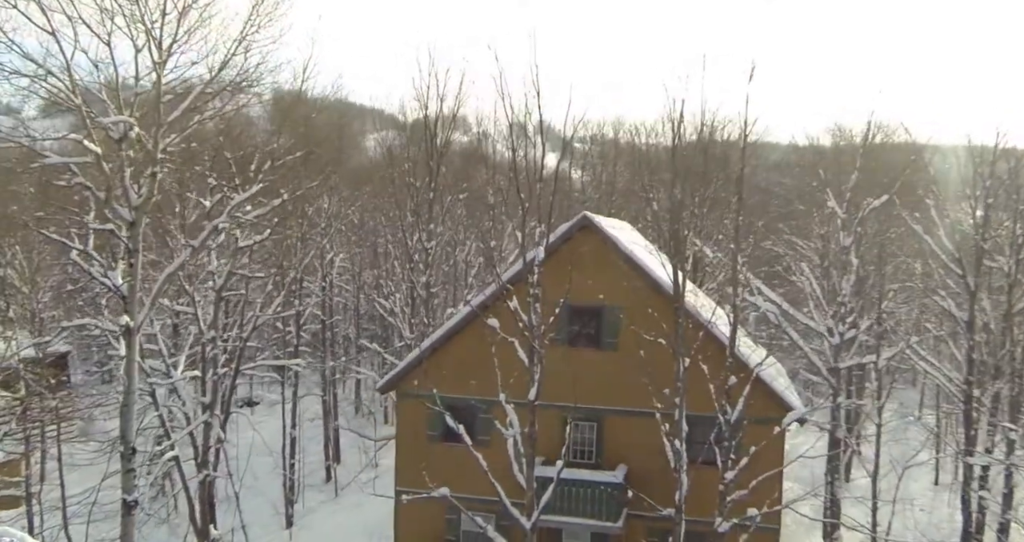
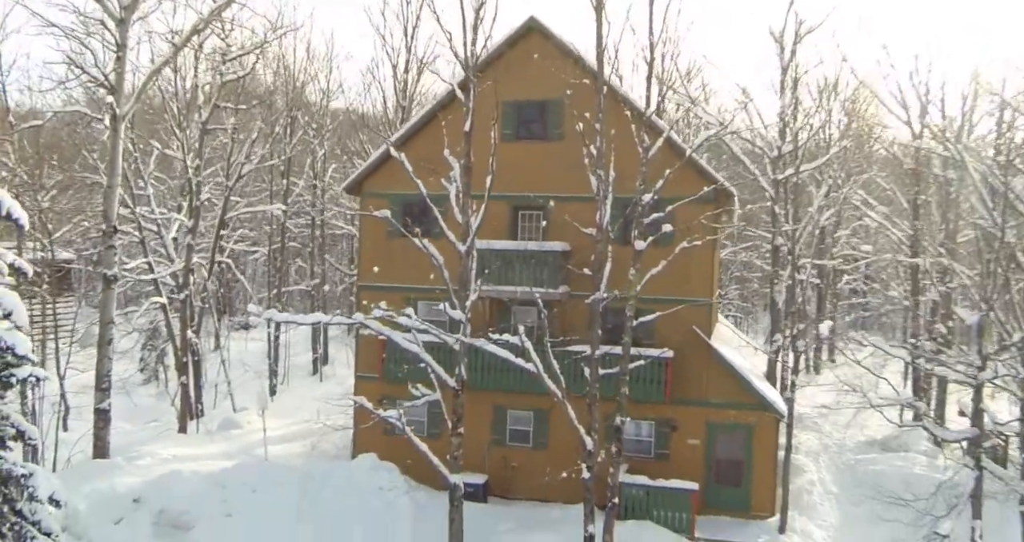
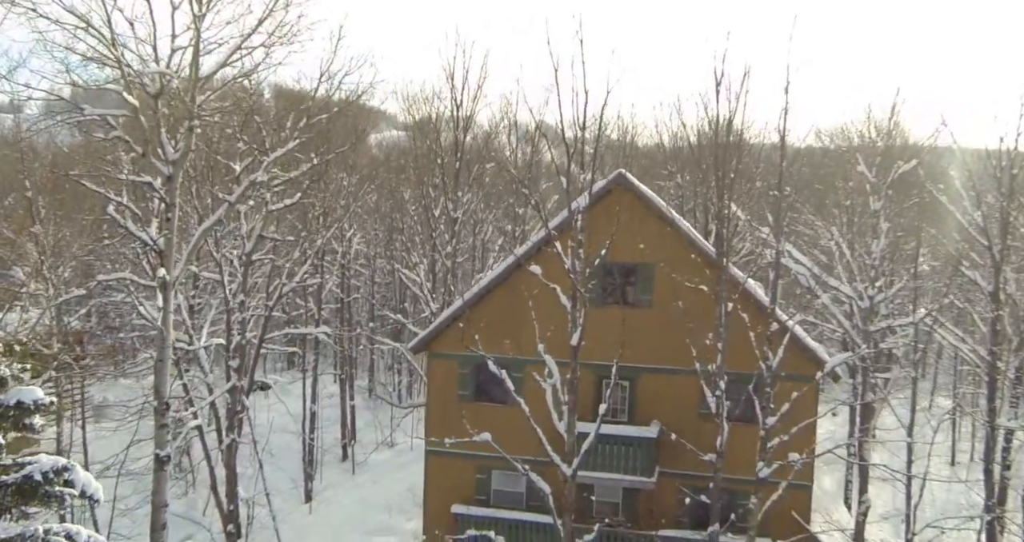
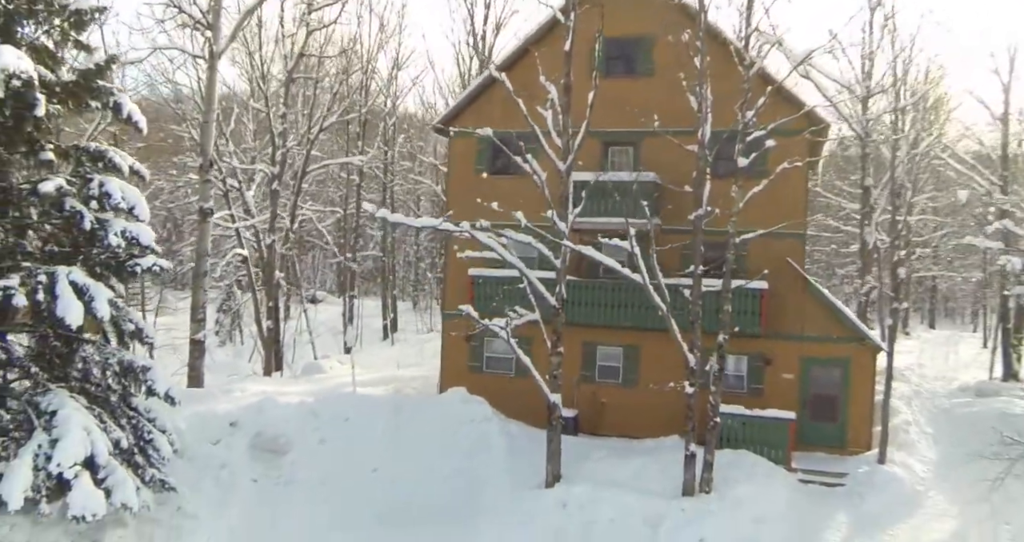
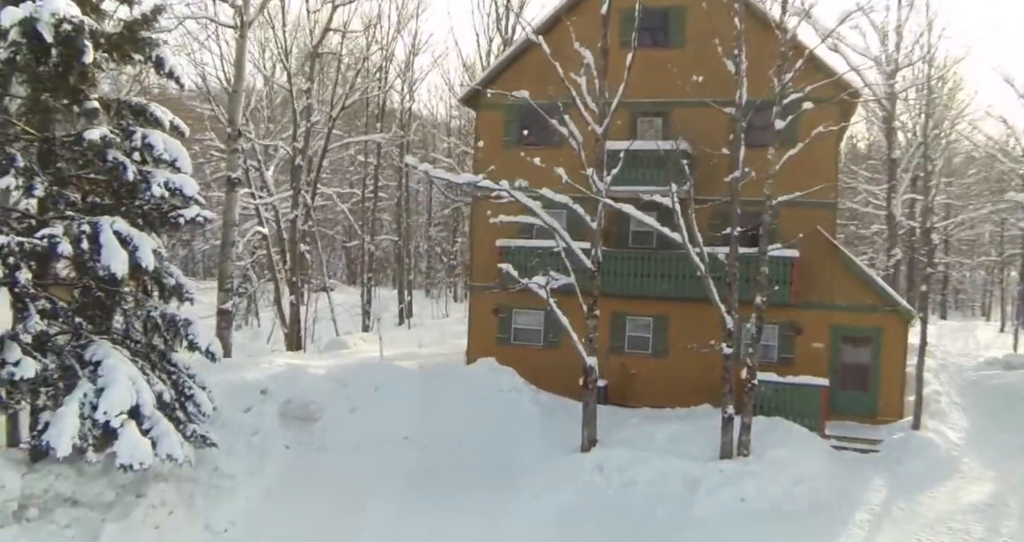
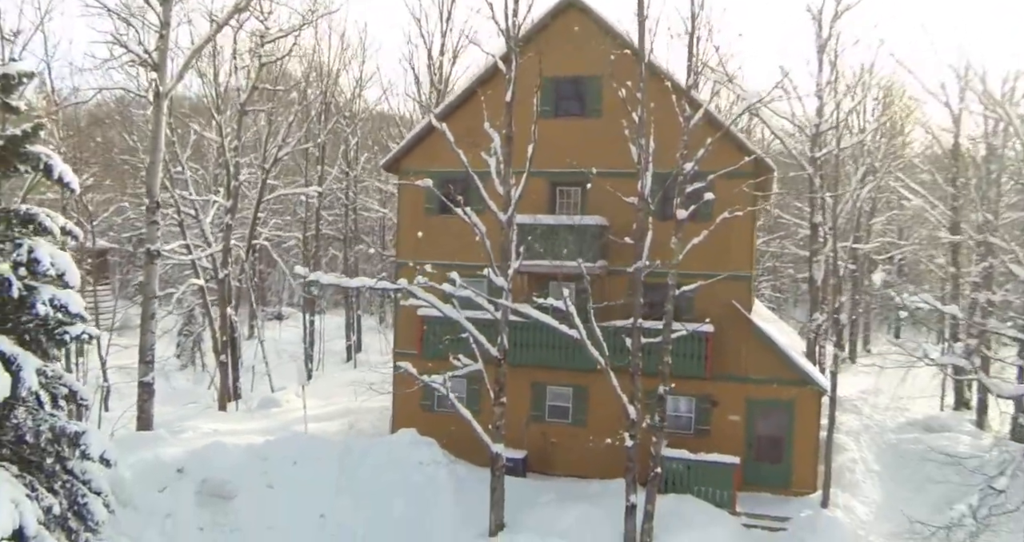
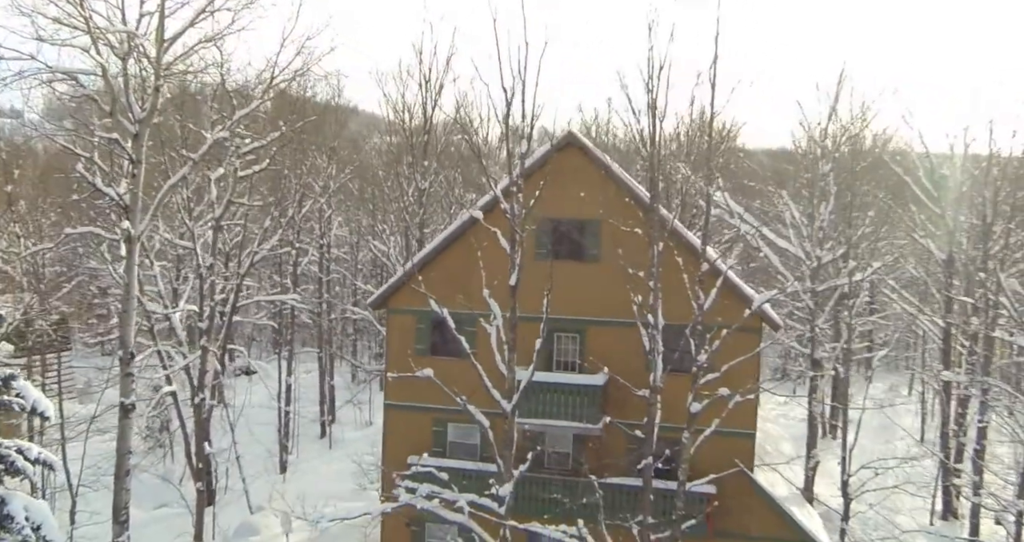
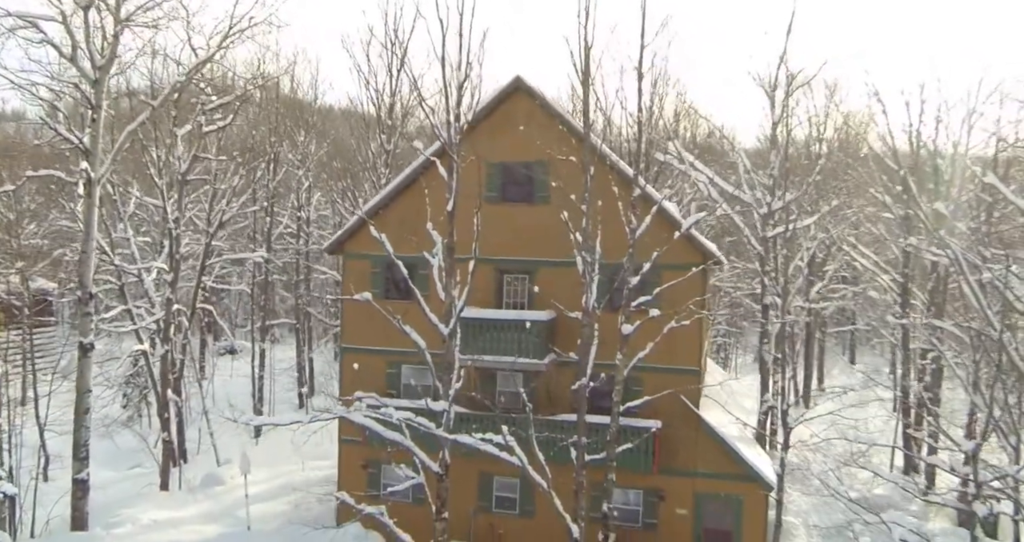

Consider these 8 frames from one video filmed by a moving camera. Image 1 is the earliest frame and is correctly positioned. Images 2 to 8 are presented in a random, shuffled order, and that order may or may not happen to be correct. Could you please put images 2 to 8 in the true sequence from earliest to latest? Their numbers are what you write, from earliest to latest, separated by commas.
3, 7, 8, 2, 6, 4, 5
